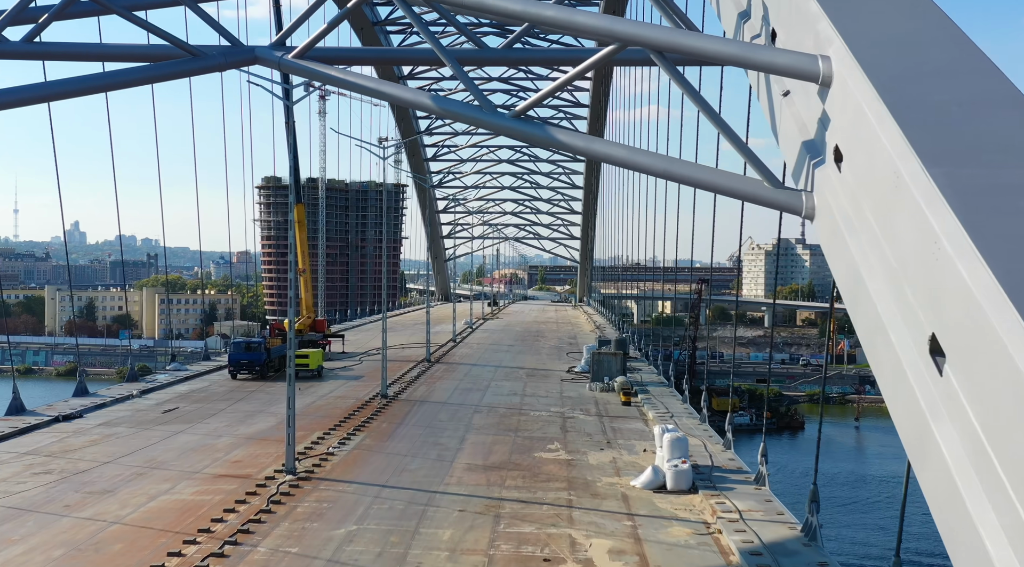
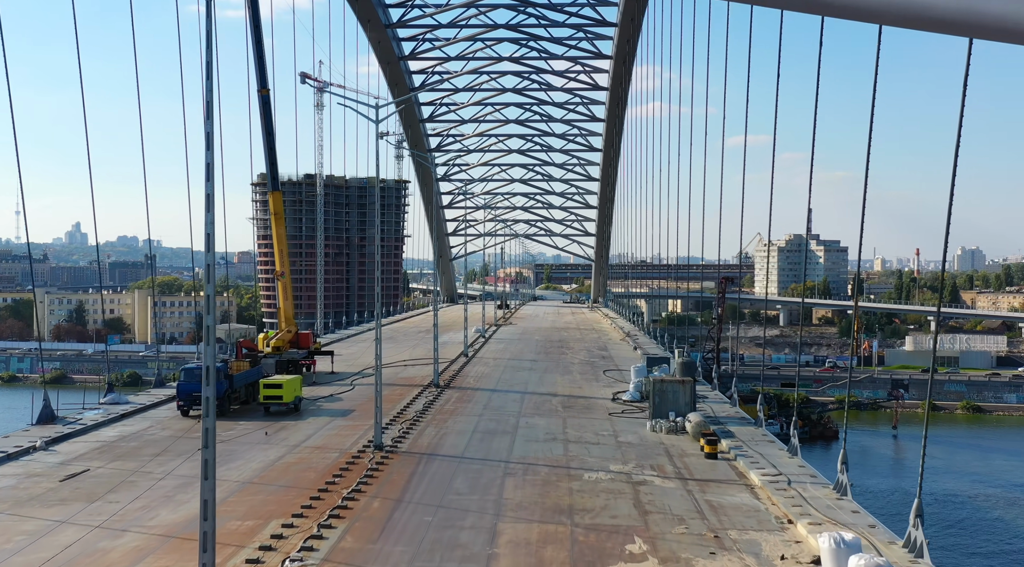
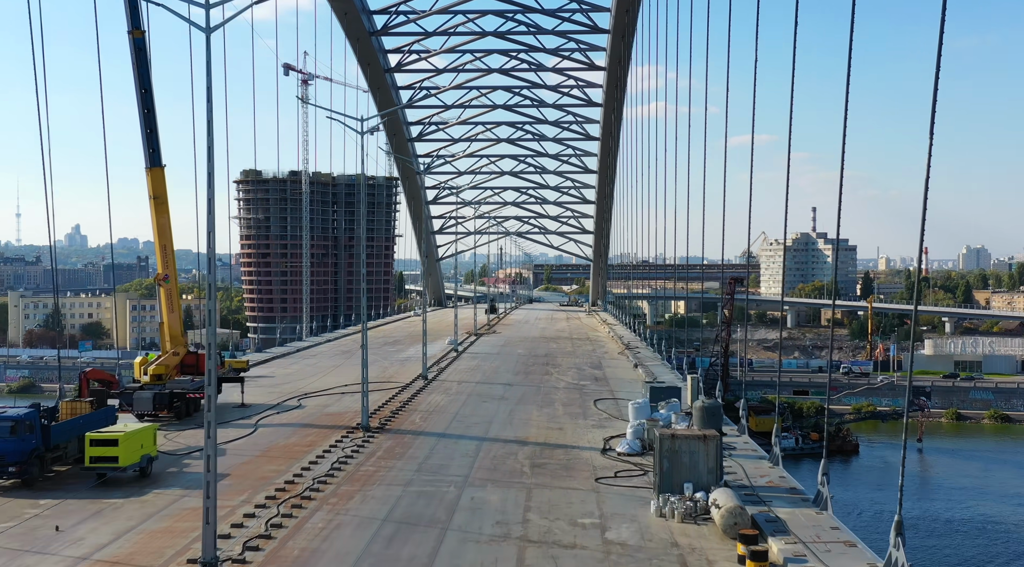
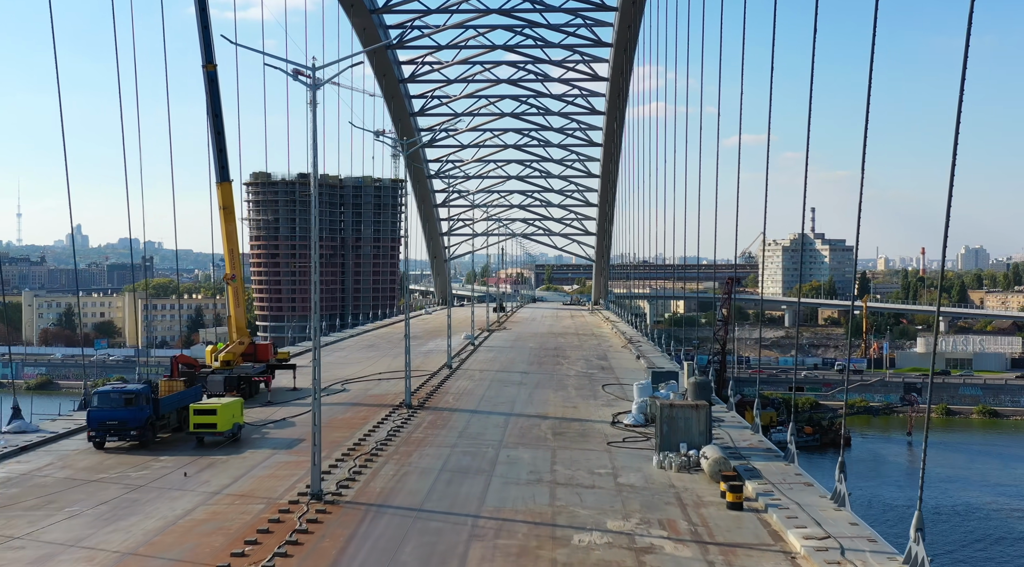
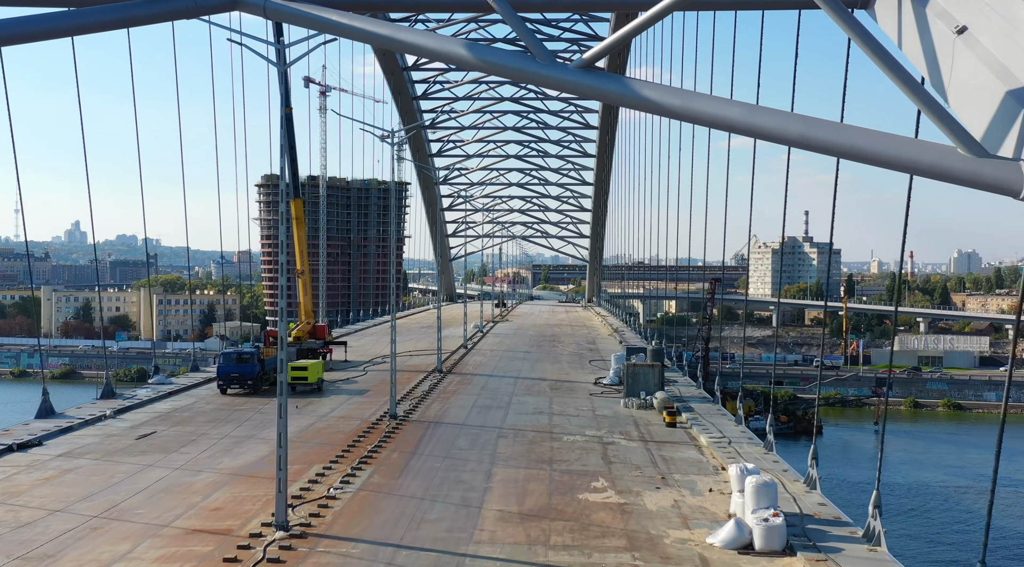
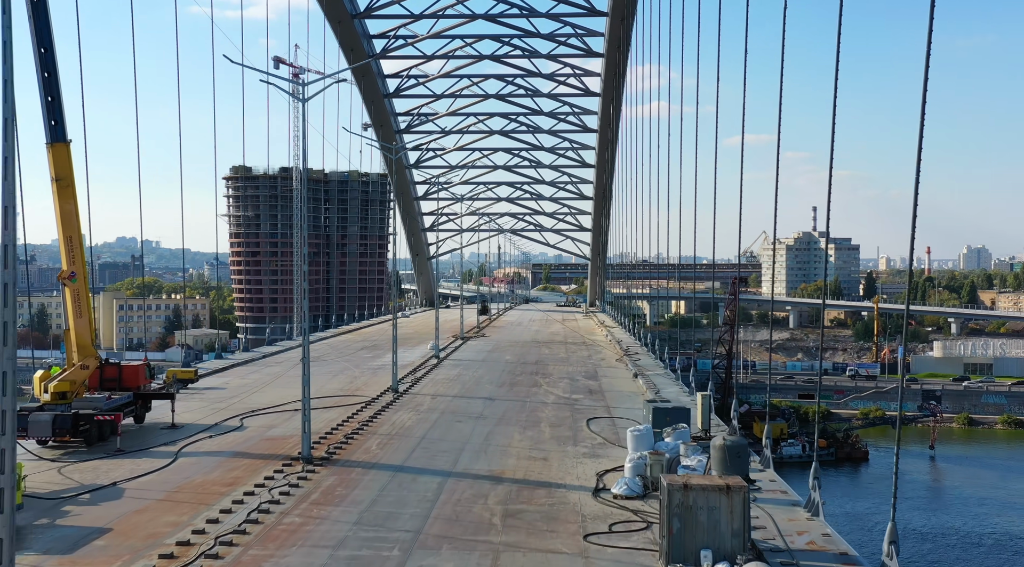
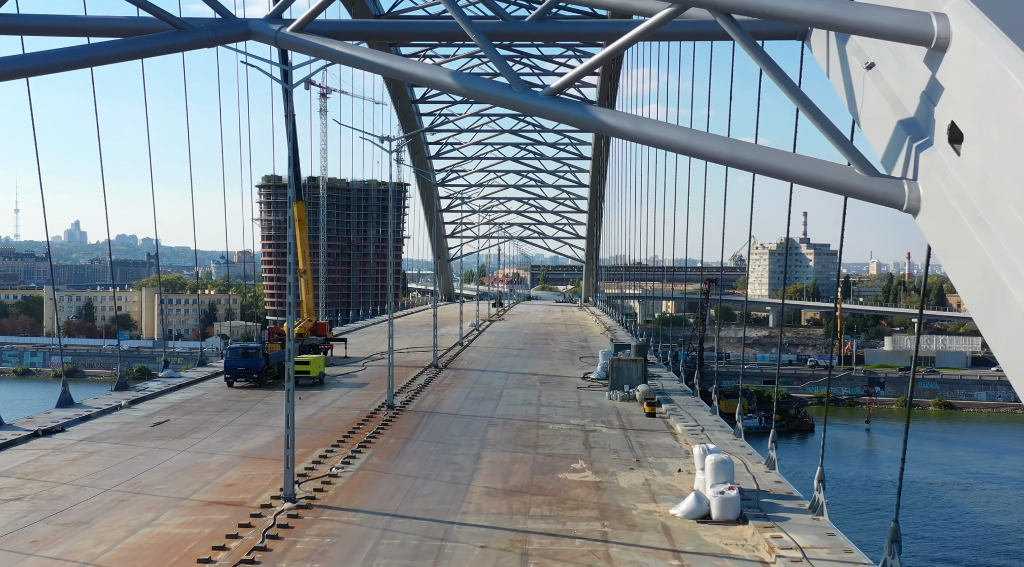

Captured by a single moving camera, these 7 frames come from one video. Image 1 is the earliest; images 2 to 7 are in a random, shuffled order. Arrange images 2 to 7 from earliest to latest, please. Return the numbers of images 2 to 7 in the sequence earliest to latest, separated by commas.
7, 5, 2, 4, 3, 6
